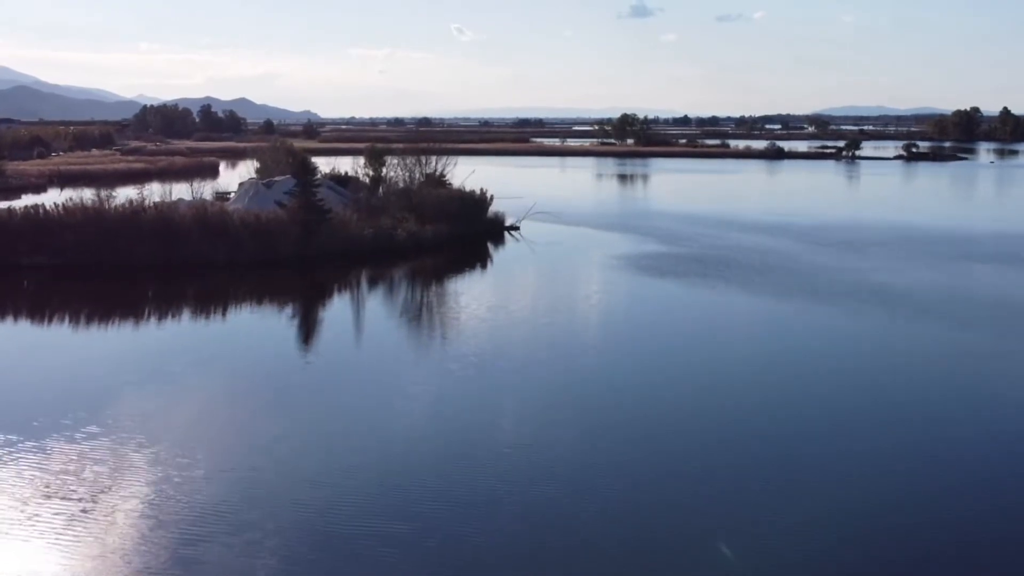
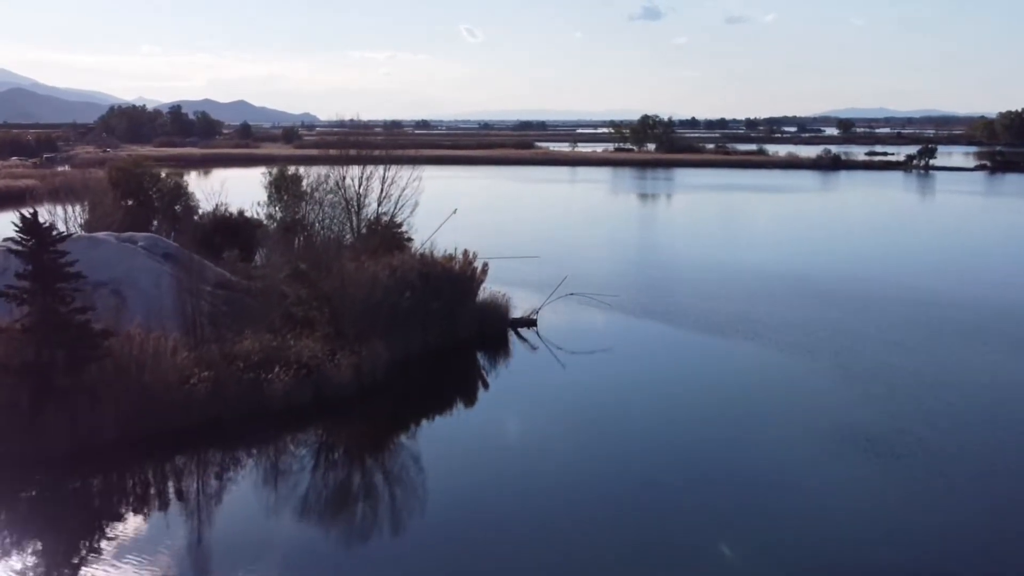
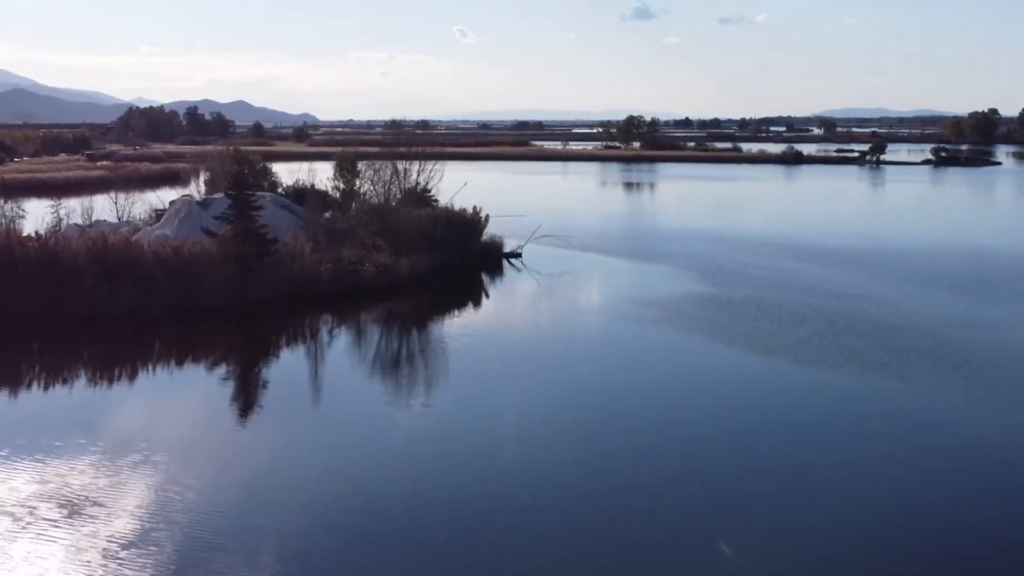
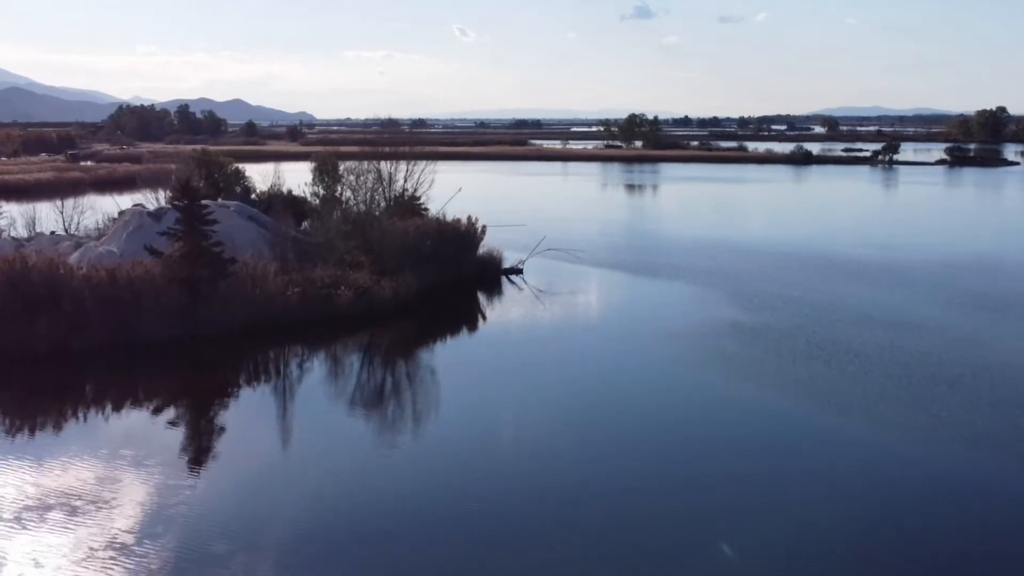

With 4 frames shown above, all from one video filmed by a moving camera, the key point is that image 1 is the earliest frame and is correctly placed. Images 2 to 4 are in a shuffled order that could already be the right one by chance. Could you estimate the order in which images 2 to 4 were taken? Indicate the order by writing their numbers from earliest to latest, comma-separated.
3, 4, 2
